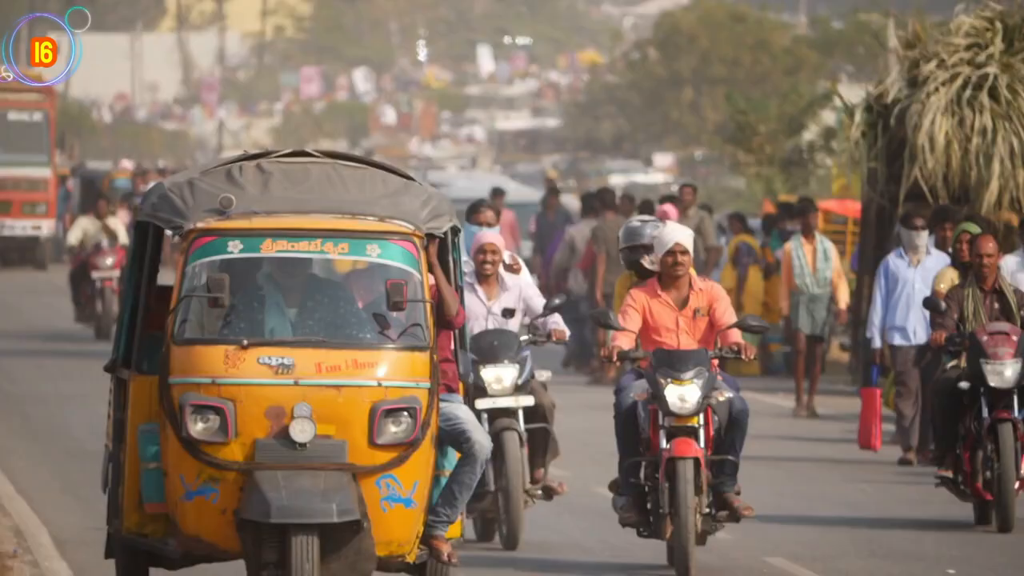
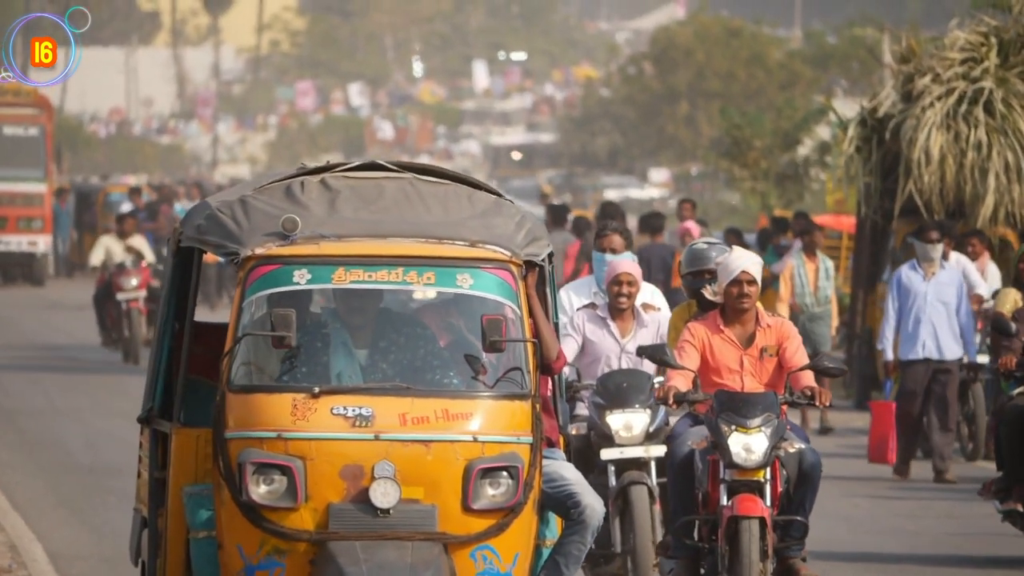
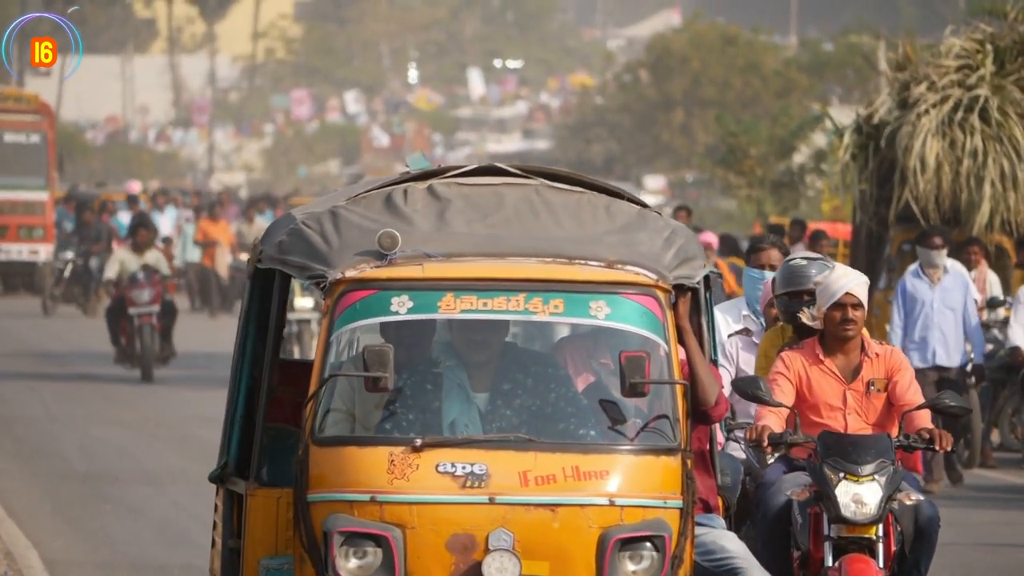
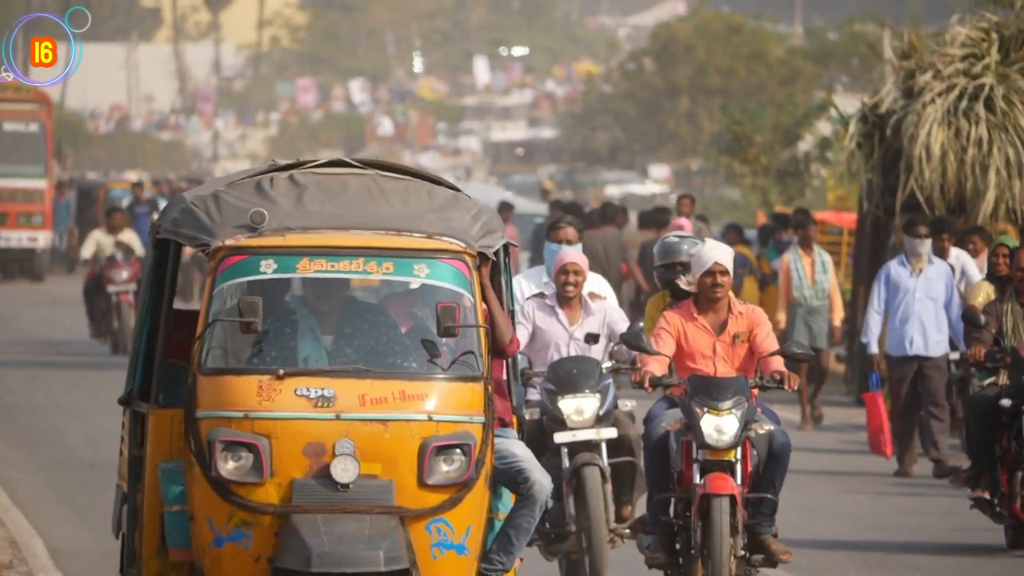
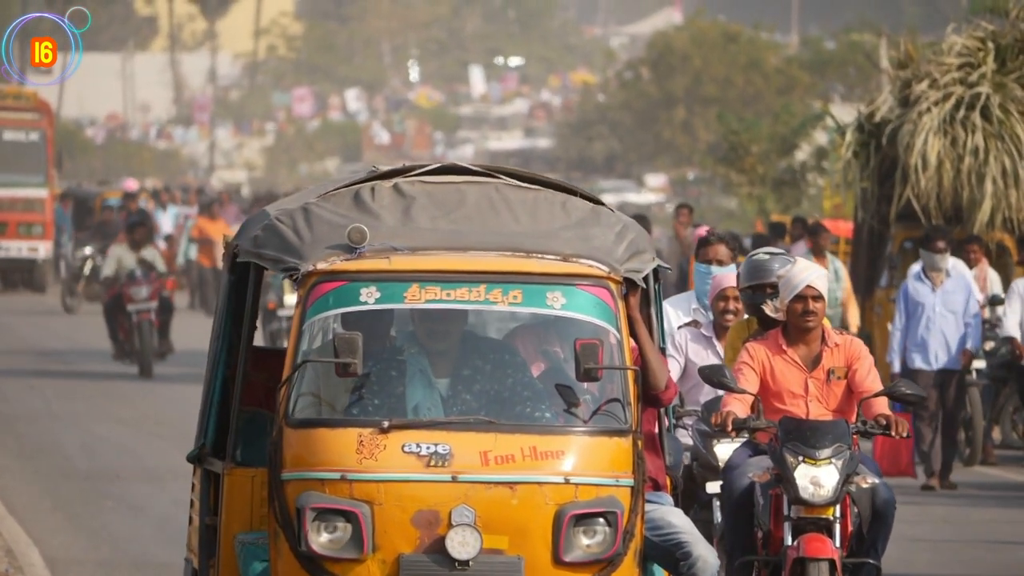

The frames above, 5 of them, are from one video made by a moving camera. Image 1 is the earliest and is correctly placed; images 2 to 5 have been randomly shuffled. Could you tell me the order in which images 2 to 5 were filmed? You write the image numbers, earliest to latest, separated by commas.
4, 2, 5, 3
